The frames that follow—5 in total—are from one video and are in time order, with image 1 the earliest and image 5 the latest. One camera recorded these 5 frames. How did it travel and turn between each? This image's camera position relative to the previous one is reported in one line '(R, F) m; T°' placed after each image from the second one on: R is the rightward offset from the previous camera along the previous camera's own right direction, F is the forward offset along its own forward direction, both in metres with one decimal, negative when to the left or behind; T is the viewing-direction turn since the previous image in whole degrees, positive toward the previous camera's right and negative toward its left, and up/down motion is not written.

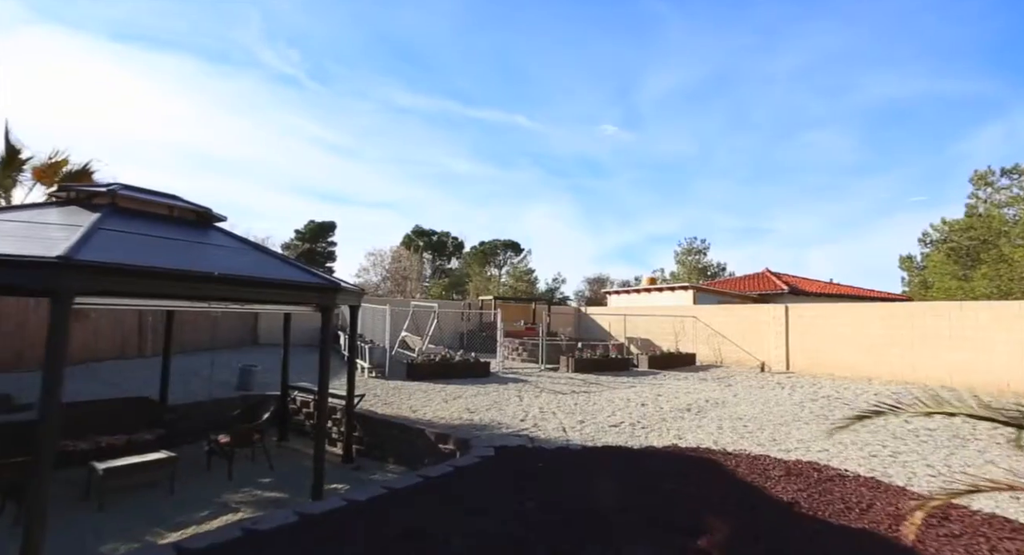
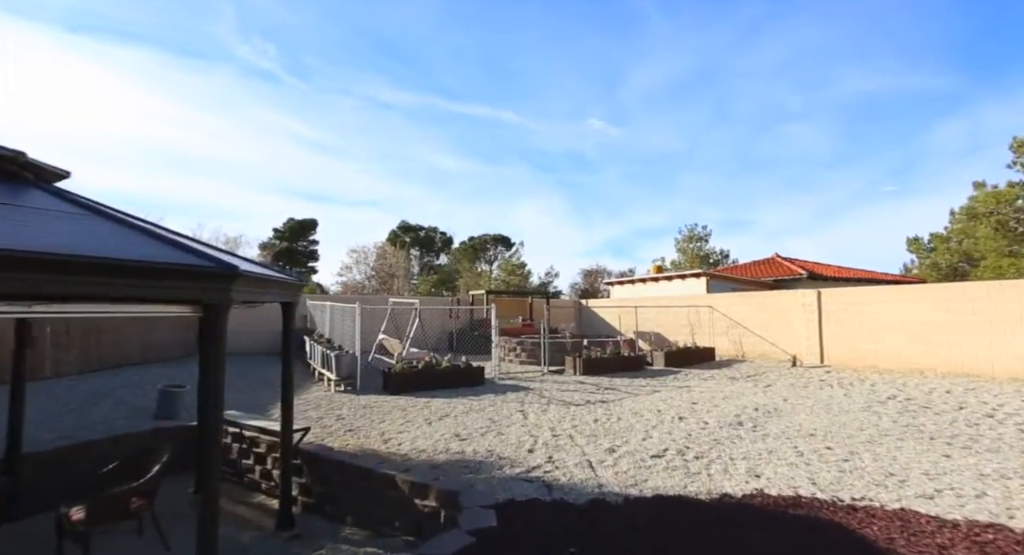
(-0.1, +1.4) m; +1°
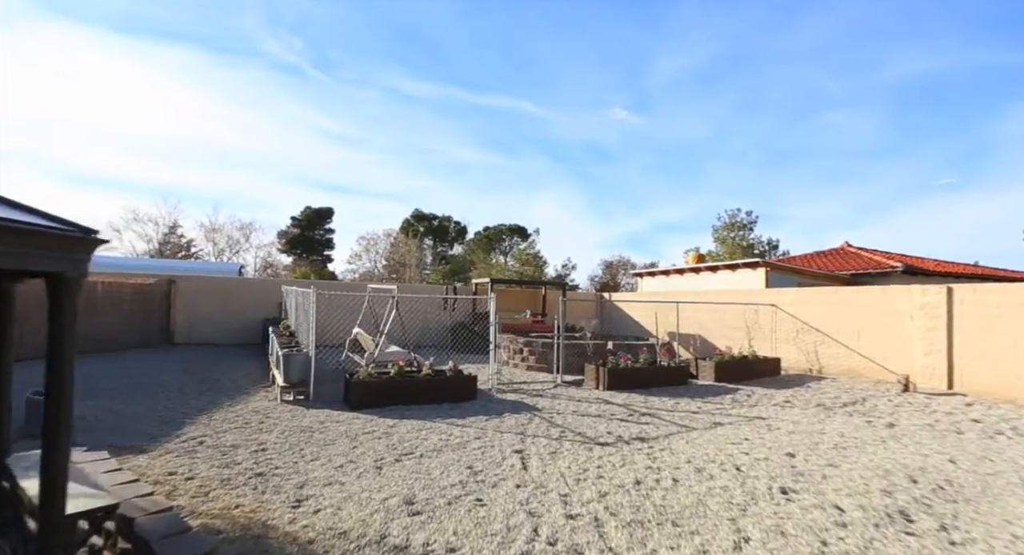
(+0.1, +2.0) m; -2°
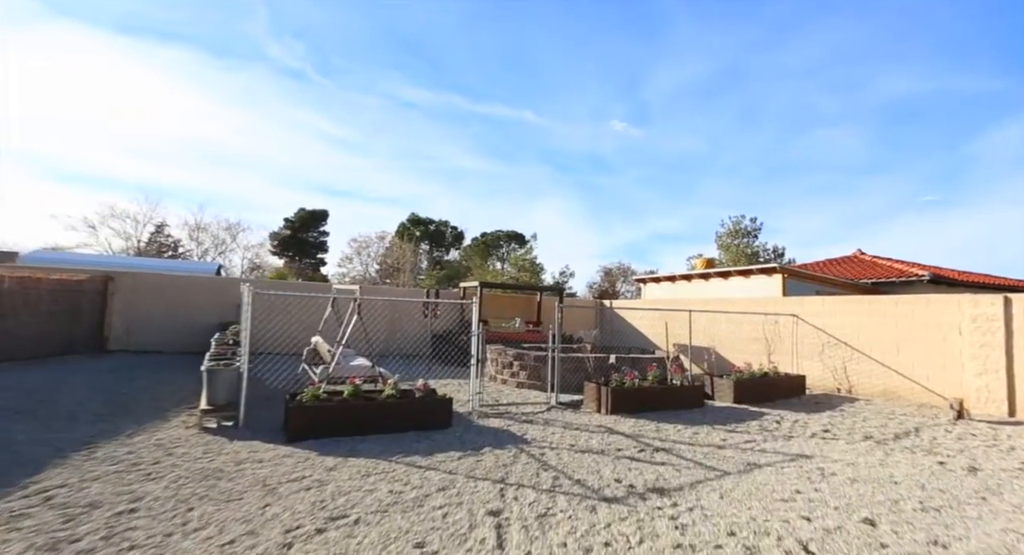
(+0.1, +1.1) m; 0°
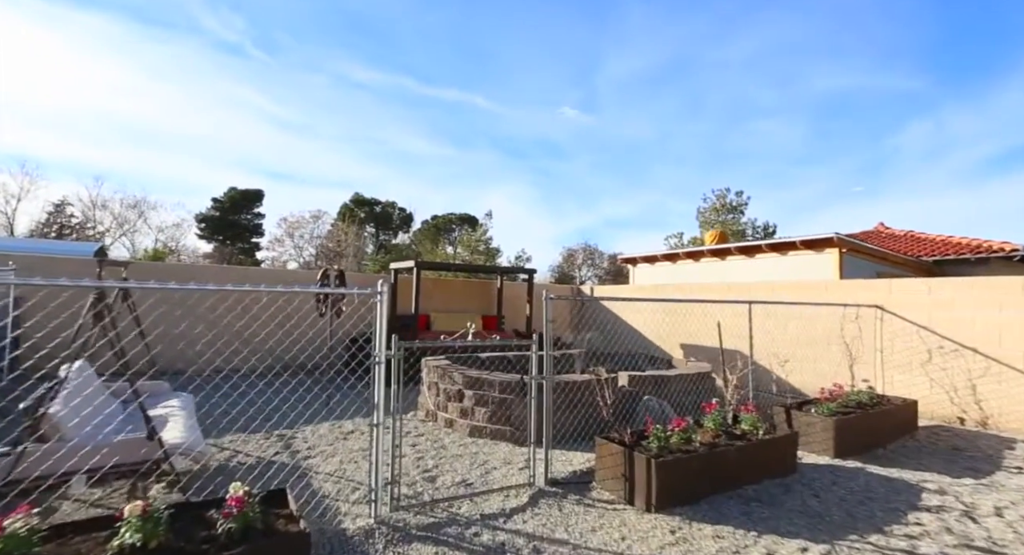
(0.0, +2.9) m; +5°
